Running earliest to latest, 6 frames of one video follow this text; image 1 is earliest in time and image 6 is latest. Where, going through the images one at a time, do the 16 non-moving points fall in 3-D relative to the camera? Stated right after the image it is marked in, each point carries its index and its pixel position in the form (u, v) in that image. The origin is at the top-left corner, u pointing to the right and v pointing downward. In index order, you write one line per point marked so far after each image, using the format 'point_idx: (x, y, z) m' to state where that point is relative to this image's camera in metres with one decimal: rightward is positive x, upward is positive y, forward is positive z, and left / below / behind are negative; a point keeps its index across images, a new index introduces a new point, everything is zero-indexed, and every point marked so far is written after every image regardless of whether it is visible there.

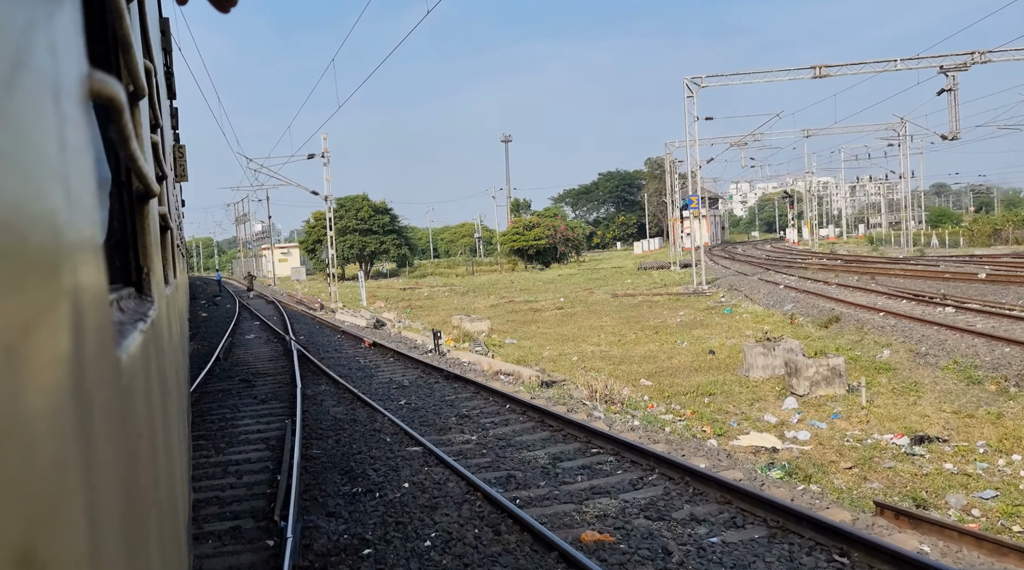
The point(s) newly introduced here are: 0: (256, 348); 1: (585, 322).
0: (-4.6, -1.2, +15.8) m
1: (+1.7, -0.9, +19.7) m
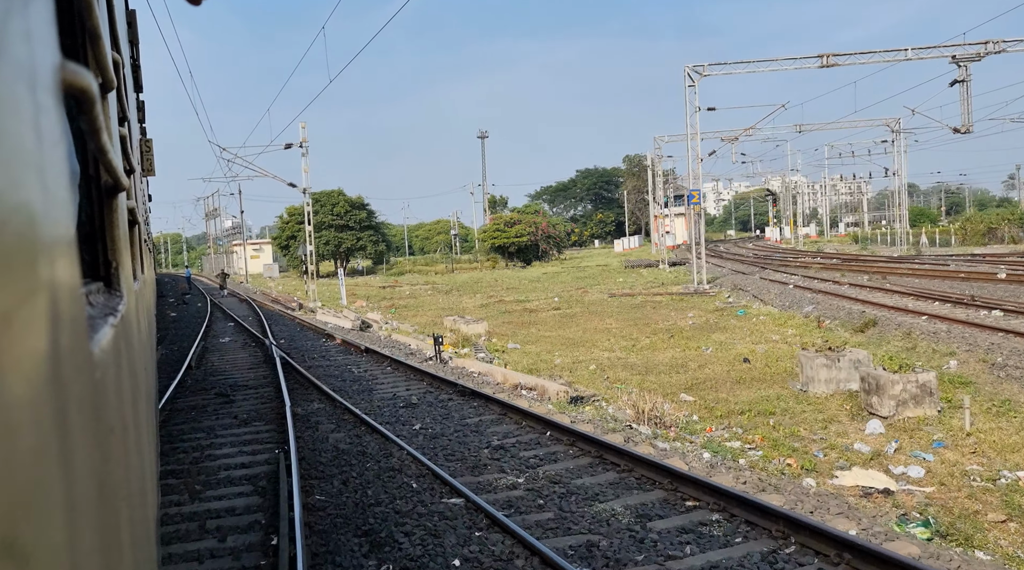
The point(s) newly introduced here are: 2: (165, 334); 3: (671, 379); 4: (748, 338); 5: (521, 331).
0: (-4.5, -1.1, +14.2) m
1: (+1.6, -0.8, +18.3) m
2: (-7.1, -1.0, +18.2) m
3: (+2.0, -1.2, +11.0) m
4: (+3.9, -0.9, +14.6) m
5: (+0.2, -0.9, +17.6) m
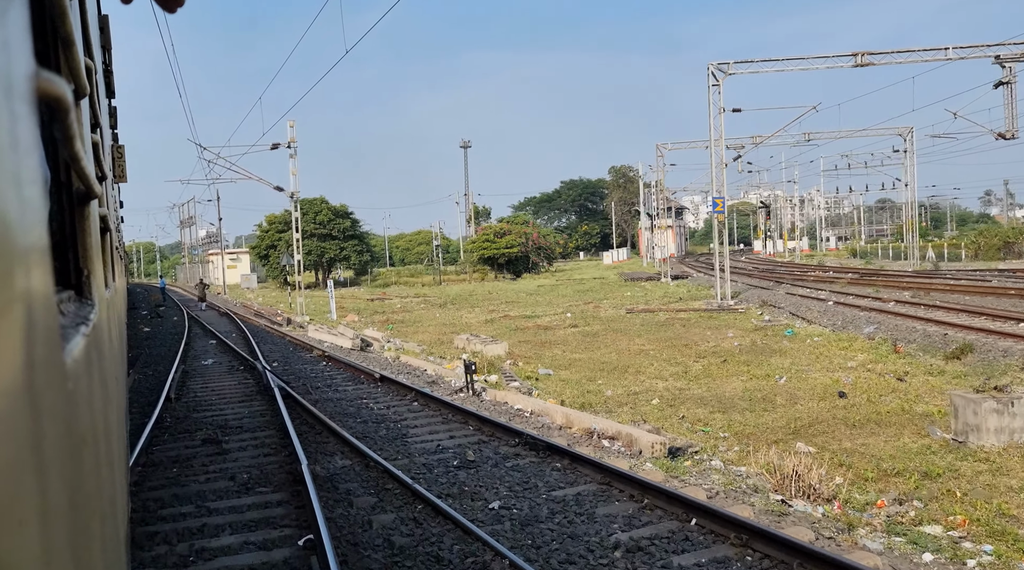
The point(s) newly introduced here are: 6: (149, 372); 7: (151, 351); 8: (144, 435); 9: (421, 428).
0: (-4.0, -1.3, +12.1) m
1: (+2.0, -1.1, +16.3) m
2: (-6.7, -1.2, +16.0) m
3: (+2.5, -1.3, +9.0) m
4: (+4.4, -1.1, +12.7) m
5: (+0.6, -1.2, +15.6) m
6: (-5.5, -1.3, +13.4) m
7: (-6.8, -1.2, +16.6) m
8: (-3.3, -1.3, +7.9) m
9: (-0.8, -1.3, +7.8) m
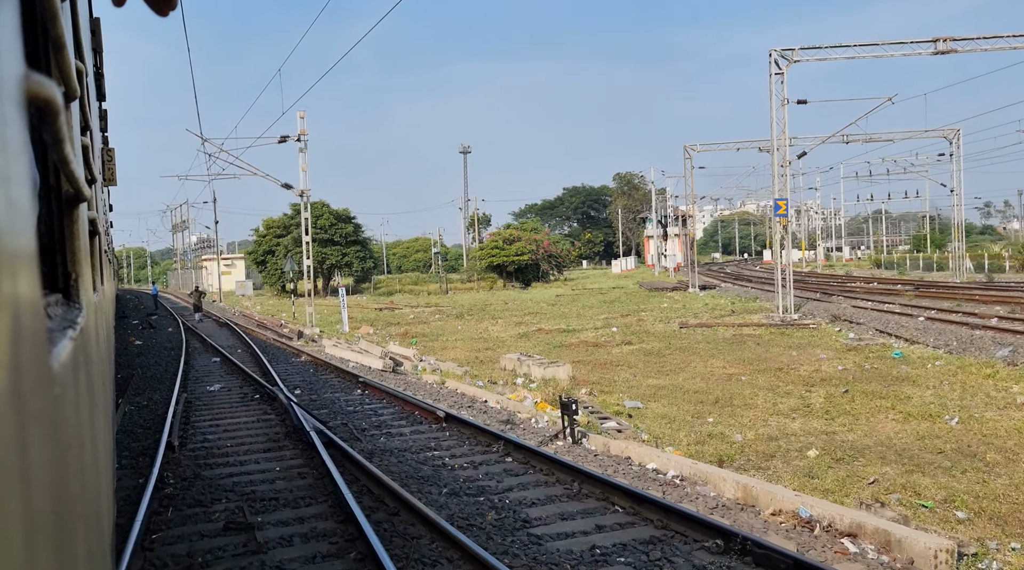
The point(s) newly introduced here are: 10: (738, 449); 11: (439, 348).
0: (-3.1, -1.4, +9.6) m
1: (+2.9, -1.3, +13.9) m
2: (-5.8, -1.4, +13.4) m
3: (+3.5, -1.5, +6.5) m
4: (+5.3, -1.3, +10.2) m
5: (+1.5, -1.4, +13.1) m
6: (-4.5, -1.4, +10.8) m
7: (-5.9, -1.4, +14.1) m
8: (-2.3, -1.4, +5.4) m
9: (+0.2, -1.4, +5.4) m
10: (+2.1, -1.5, +8.1) m
11: (-1.5, -1.3, +18.7) m
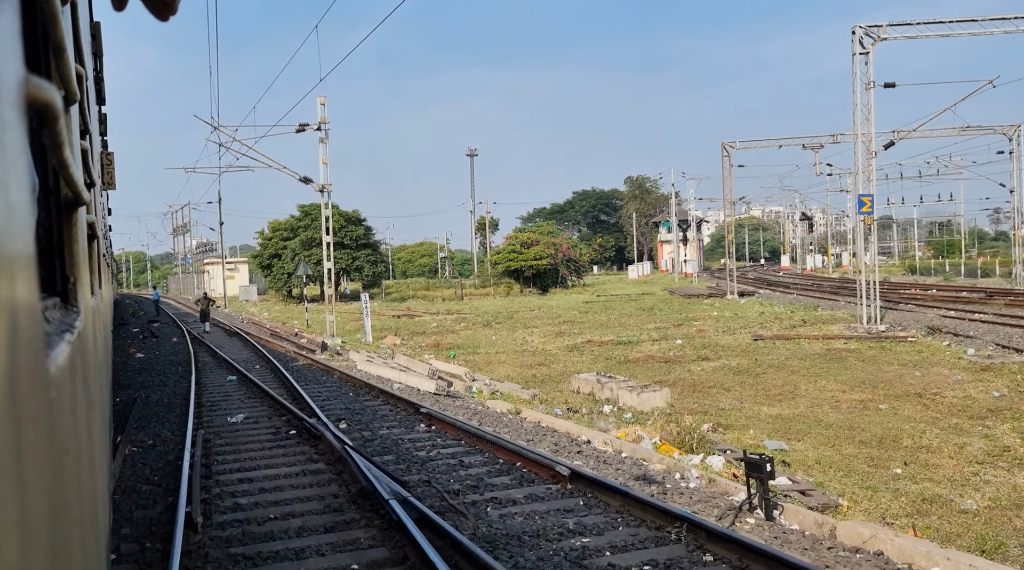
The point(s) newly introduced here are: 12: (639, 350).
0: (-2.0, -1.5, +7.2) m
1: (+3.9, -1.4, +11.5) m
2: (-4.7, -1.4, +11.1) m
3: (+4.6, -1.5, +4.2) m
4: (+6.4, -1.4, +7.9) m
5: (+2.5, -1.5, +10.8) m
6: (-3.5, -1.5, +8.5) m
7: (-4.8, -1.4, +11.8) m
8: (-1.2, -1.4, +3.0) m
9: (+1.2, -1.4, +3.0) m
10: (+3.1, -1.6, +5.8) m
11: (-0.5, -1.4, +16.3) m
12: (+2.5, -1.3, +17.9) m
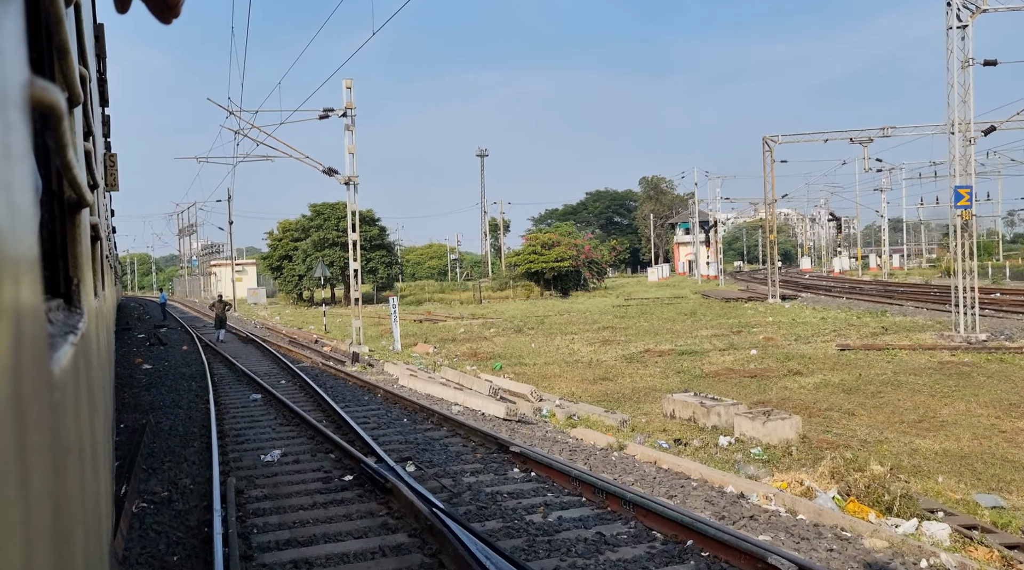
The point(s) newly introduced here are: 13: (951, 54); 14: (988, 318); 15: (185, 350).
0: (-1.1, -1.5, +5.2) m
1: (+4.9, -1.5, +9.5) m
2: (-3.8, -1.5, +9.1) m
3: (+5.5, -1.5, +2.2) m
4: (+7.3, -1.4, +5.9) m
5: (+3.5, -1.5, +8.7) m
6: (-2.6, -1.5, +6.5) m
7: (-3.9, -1.5, +9.8) m
8: (-0.3, -1.4, +1.0) m
9: (+2.2, -1.4, +1.0) m
10: (+4.0, -1.6, +3.8) m
11: (+0.4, -1.5, +14.3) m
12: (+3.5, -1.3, +15.8) m
13: (+8.0, +4.2, +16.1) m
14: (+10.0, -0.7, +18.8) m
15: (-7.0, -1.4, +18.8) m
